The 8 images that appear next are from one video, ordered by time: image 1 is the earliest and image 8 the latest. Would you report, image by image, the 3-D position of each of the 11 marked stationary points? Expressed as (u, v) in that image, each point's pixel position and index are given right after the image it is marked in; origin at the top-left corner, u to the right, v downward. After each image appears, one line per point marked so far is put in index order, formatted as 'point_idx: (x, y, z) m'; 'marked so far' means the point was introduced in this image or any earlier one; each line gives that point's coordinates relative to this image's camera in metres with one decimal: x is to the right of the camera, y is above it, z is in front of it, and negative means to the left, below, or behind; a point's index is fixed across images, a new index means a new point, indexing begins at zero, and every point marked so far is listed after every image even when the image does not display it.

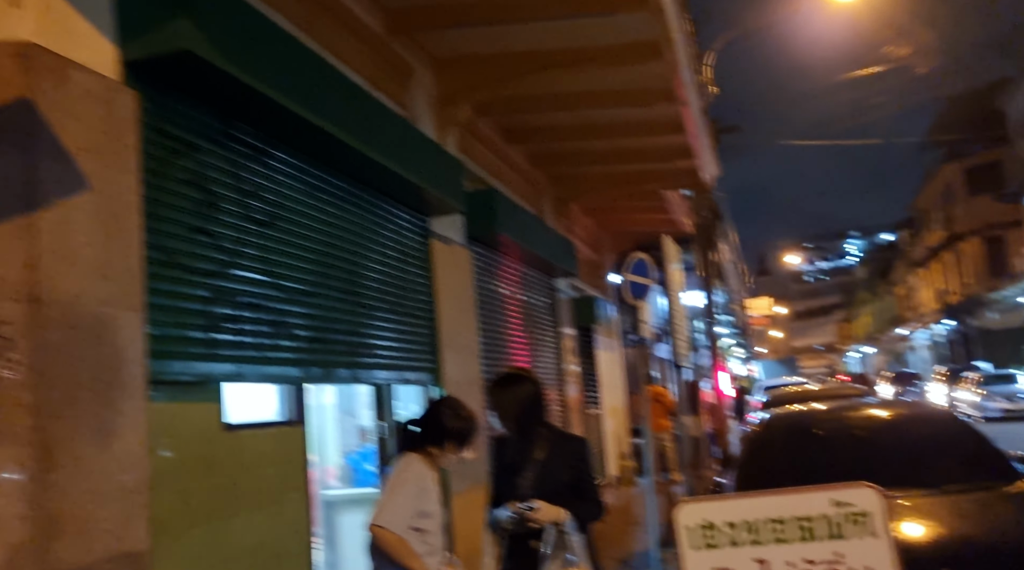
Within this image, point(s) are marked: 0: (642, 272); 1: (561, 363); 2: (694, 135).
0: (+1.0, +0.1, +7.2) m
1: (+0.6, -1.0, +10.8) m
2: (+1.7, +1.4, +8.7) m
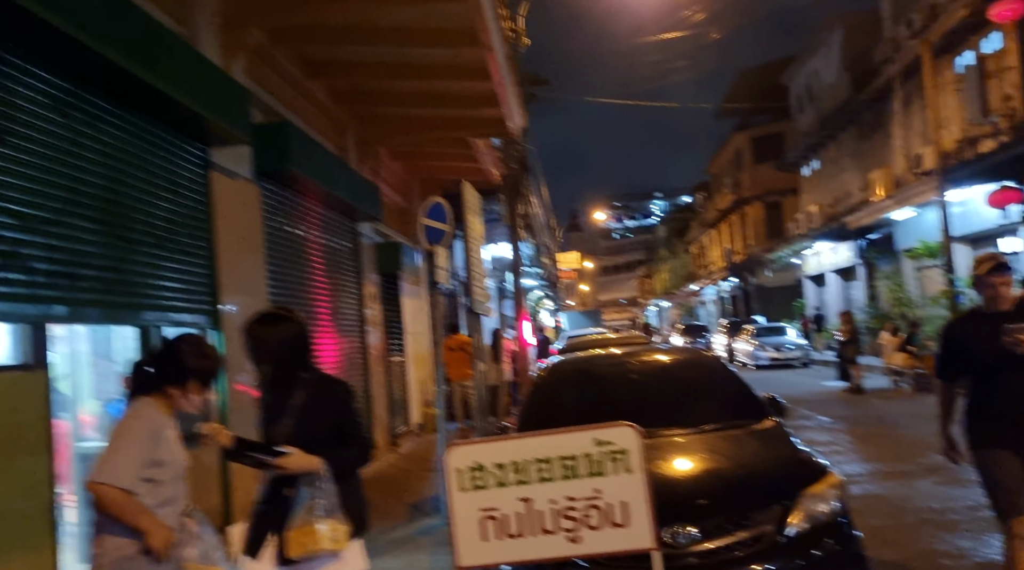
0: (-0.6, +0.5, +7.1) m
1: (-1.7, -0.3, +10.6) m
2: (-0.1, +1.9, +8.7) m
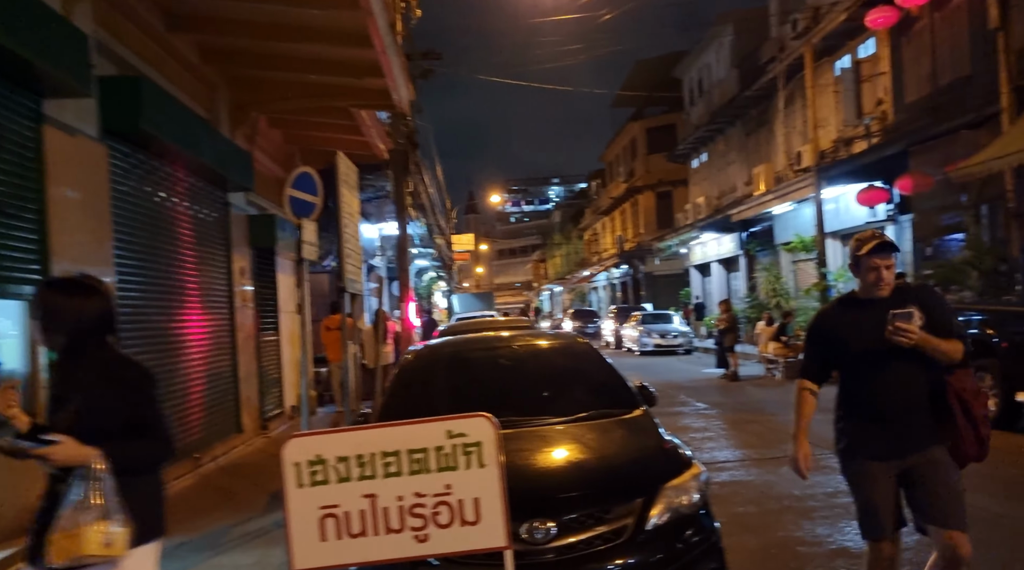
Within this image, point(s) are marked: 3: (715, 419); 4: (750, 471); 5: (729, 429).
0: (-1.5, +0.7, +6.7) m
1: (-3.0, 0.0, +10.0) m
2: (-1.1, +2.1, +8.3) m
3: (+2.9, -1.9, +13.1) m
4: (+2.3, -1.8, +8.9) m
5: (+2.8, -1.9, +11.9) m
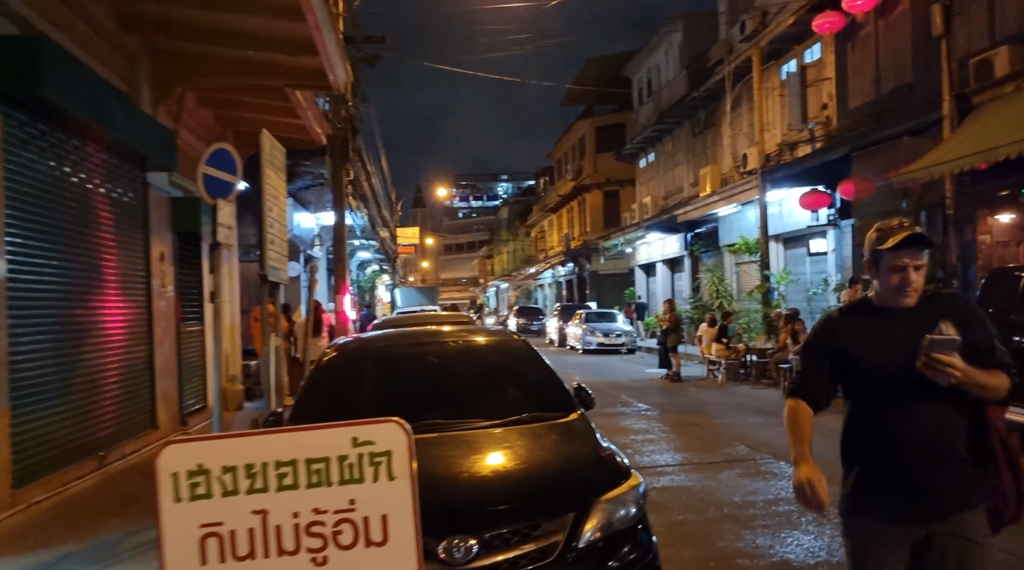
0: (-1.9, +0.8, +6.2) m
1: (-3.7, +0.1, +9.5) m
2: (-1.6, +2.2, +7.8) m
3: (+2.0, -1.9, +12.8) m
4: (+1.7, -1.8, +8.7) m
5: (+2.0, -1.8, +11.7) m
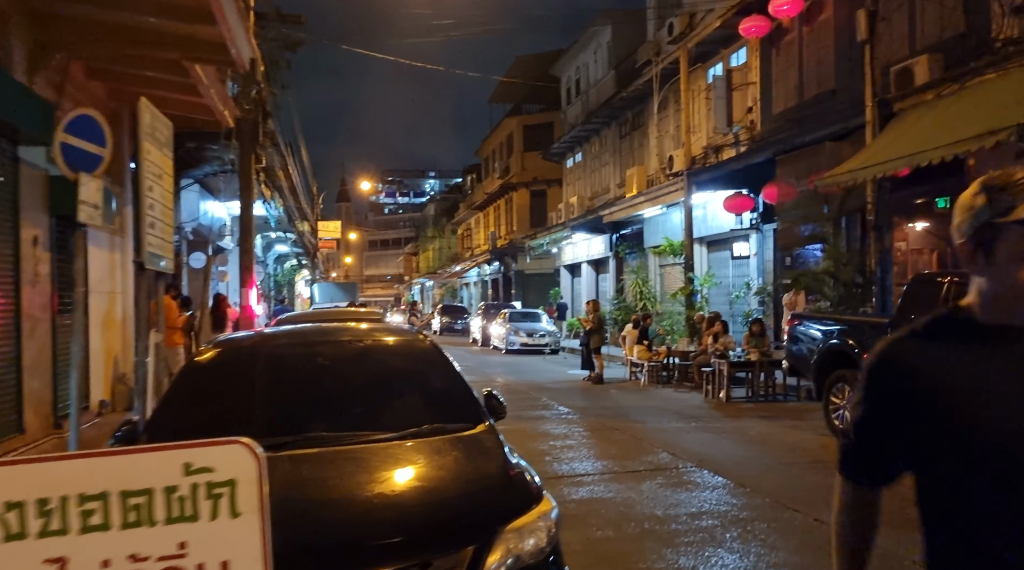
0: (-2.4, +0.9, +5.5) m
1: (-4.5, +0.2, +8.6) m
2: (-2.3, +2.2, +7.1) m
3: (+0.9, -1.9, +12.3) m
4: (+0.9, -1.8, +8.2) m
5: (+1.0, -1.8, +11.2) m
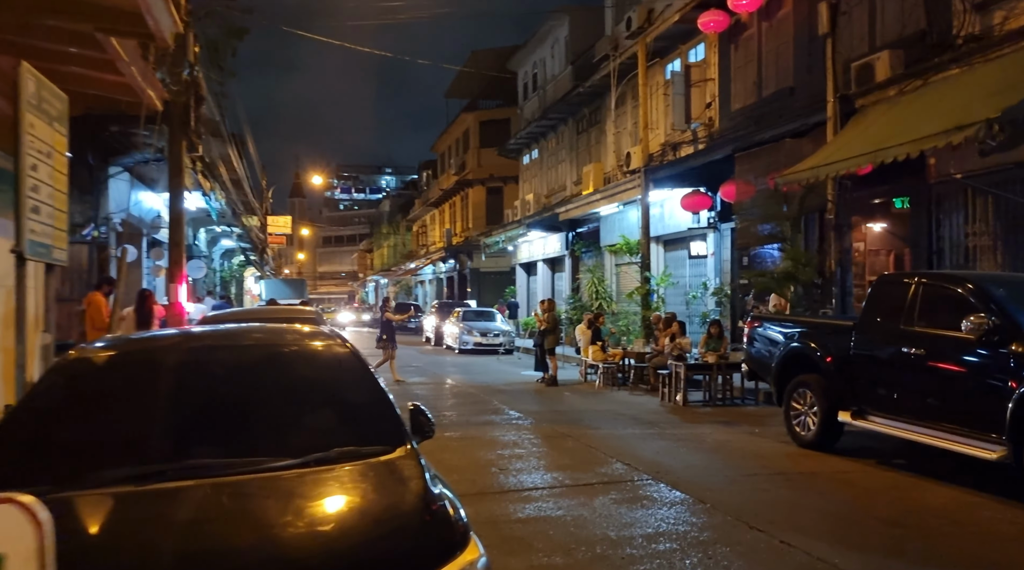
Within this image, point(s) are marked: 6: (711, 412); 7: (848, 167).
0: (-2.8, +0.9, +4.7) m
1: (-4.9, +0.3, +7.7) m
2: (-2.6, +2.3, +6.3) m
3: (+0.2, -1.8, +11.7) m
4: (+0.4, -1.8, +7.5) m
5: (+0.4, -1.8, +10.6) m
6: (+3.1, -2.0, +14.4) m
7: (+4.6, +1.6, +12.8) m
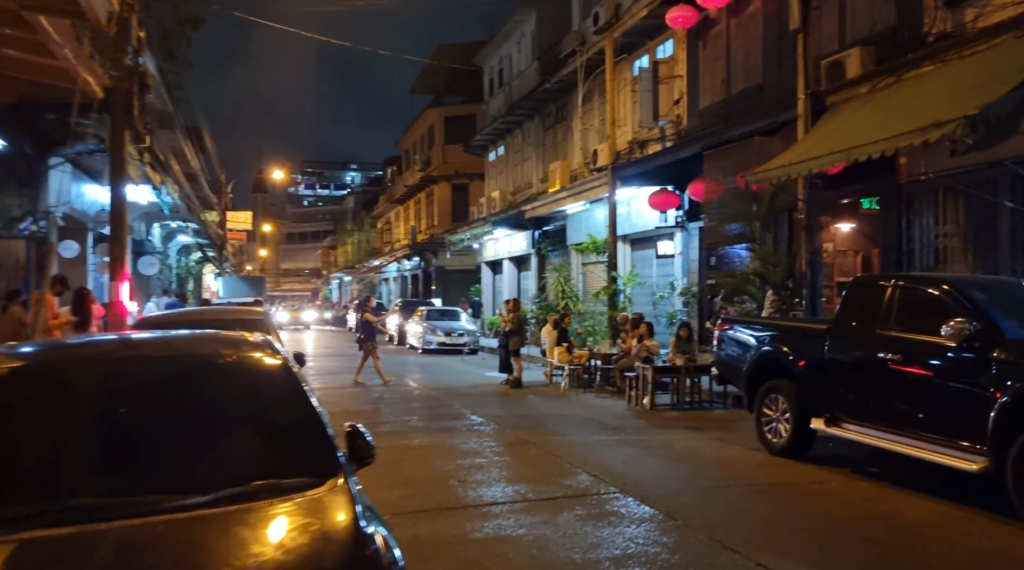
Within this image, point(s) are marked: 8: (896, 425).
0: (-2.9, +0.9, +4.1) m
1: (-5.2, +0.3, +7.0) m
2: (-2.9, +2.3, +5.7) m
3: (-0.2, -1.8, +11.2) m
4: (+0.1, -1.8, +7.0) m
5: (-0.1, -1.8, +10.1) m
6: (+2.5, -2.0, +14.0) m
7: (+4.1, +1.6, +12.5) m
8: (+3.7, -1.3, +9.0) m
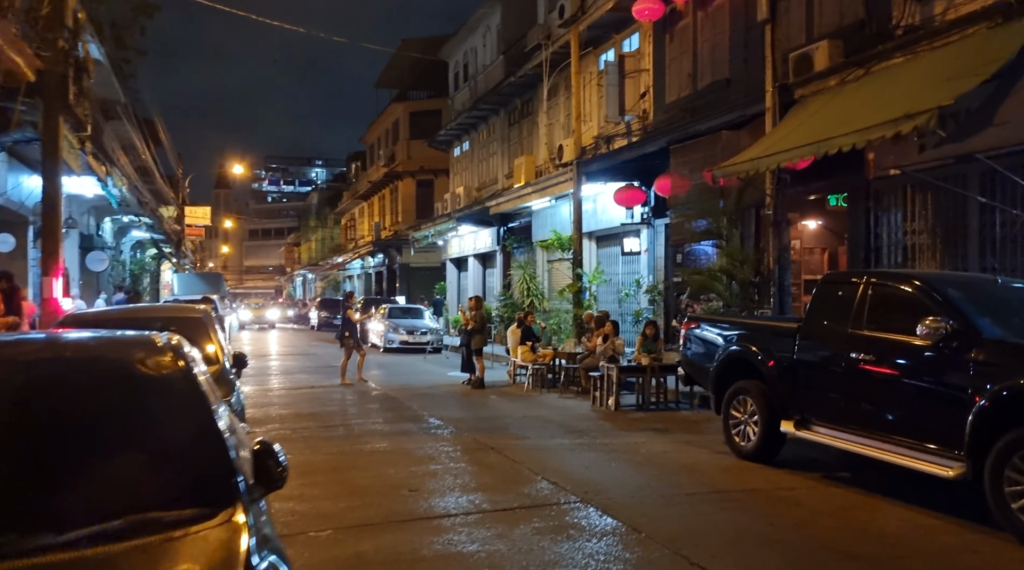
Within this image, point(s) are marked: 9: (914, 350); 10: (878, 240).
0: (-3.2, +0.9, +3.5) m
1: (-5.6, +0.3, +6.3) m
2: (-3.2, +2.3, +5.1) m
3: (-0.7, -1.8, +10.7) m
4: (-0.2, -1.8, +6.6) m
5: (-0.5, -1.8, +9.6) m
6: (+1.9, -1.9, +13.6) m
7: (+3.6, +1.6, +12.1) m
8: (+3.3, -1.3, +8.6) m
9: (+3.5, -0.6, +8.1) m
10: (+5.6, +0.7, +14.3) m
